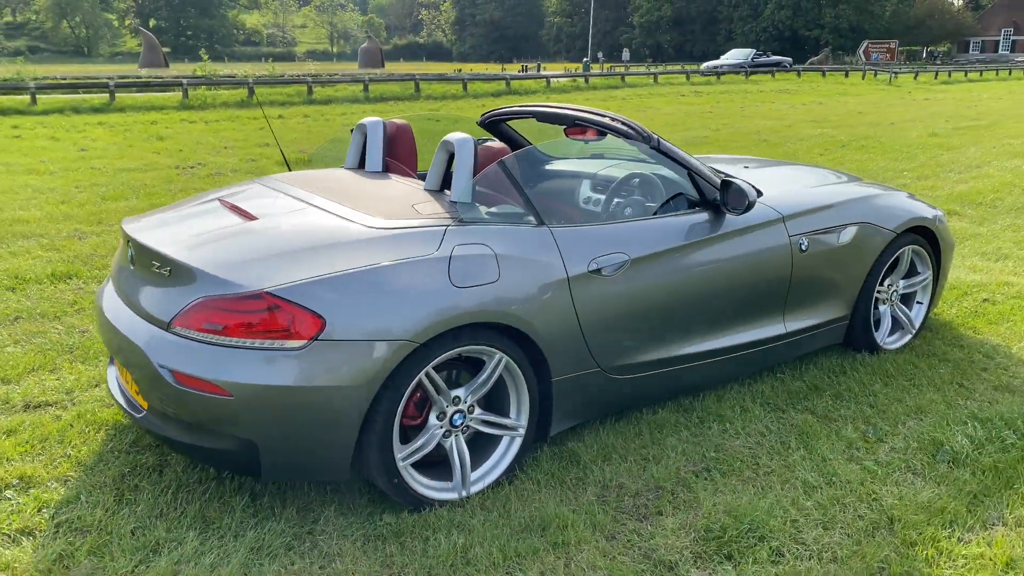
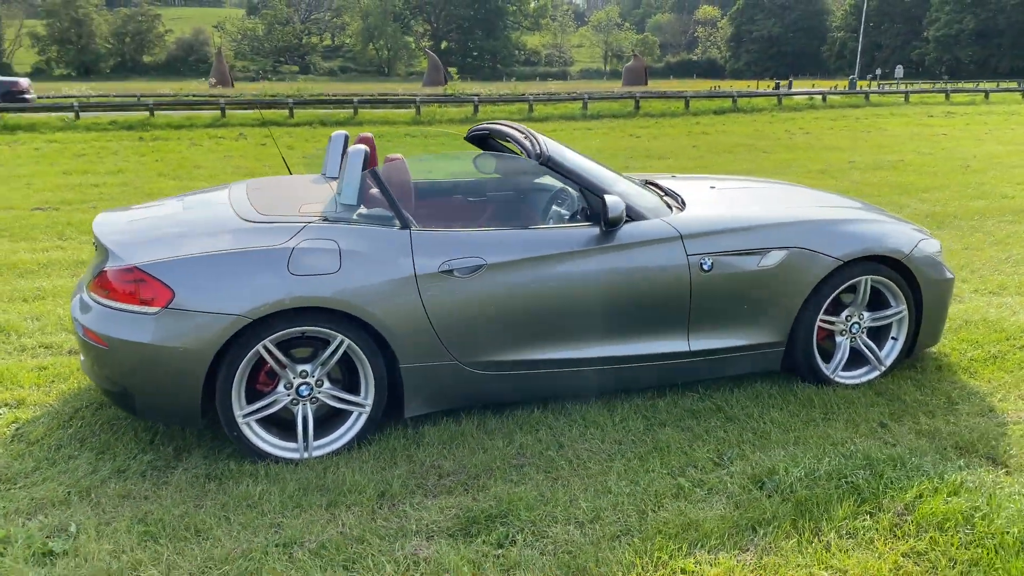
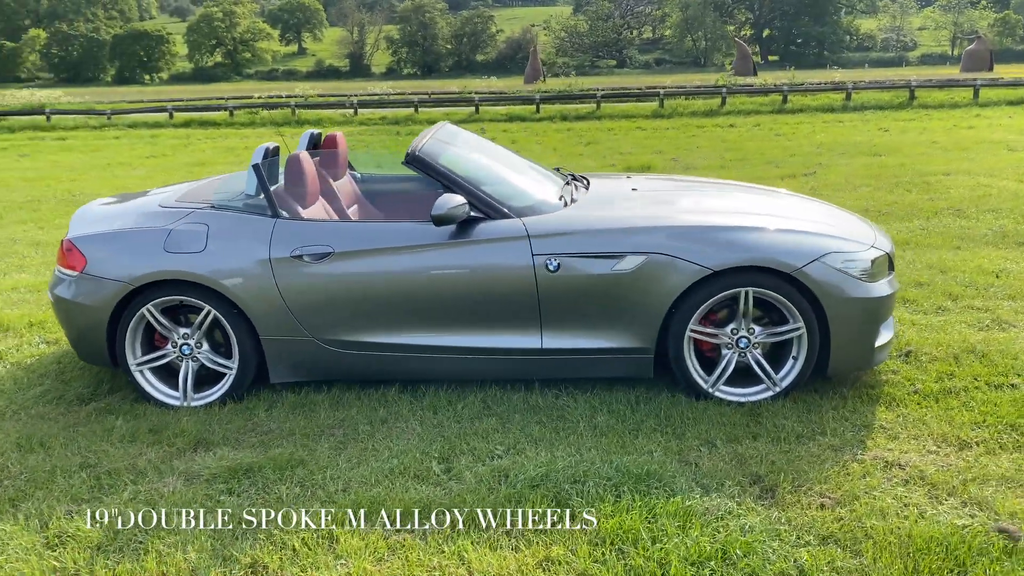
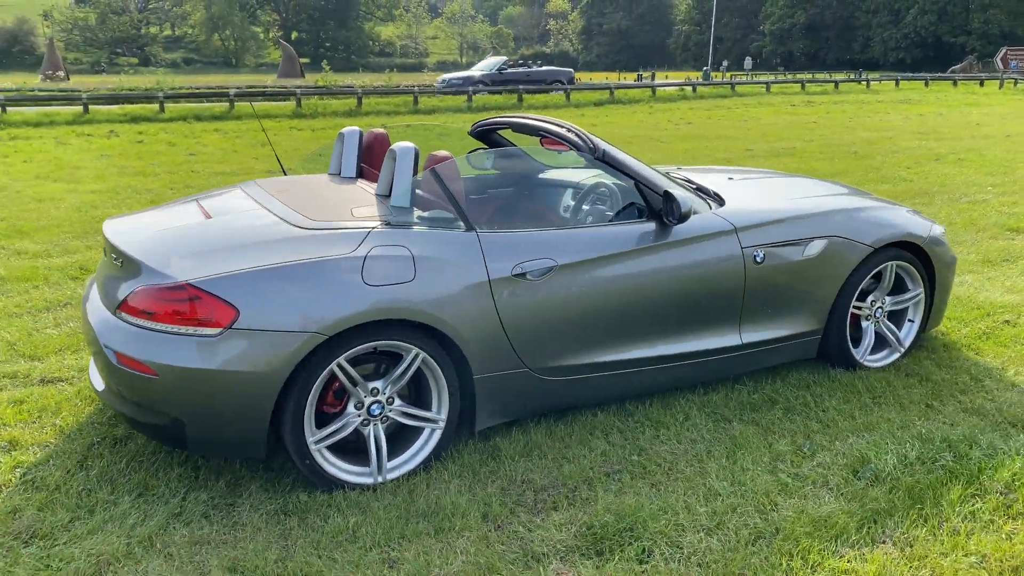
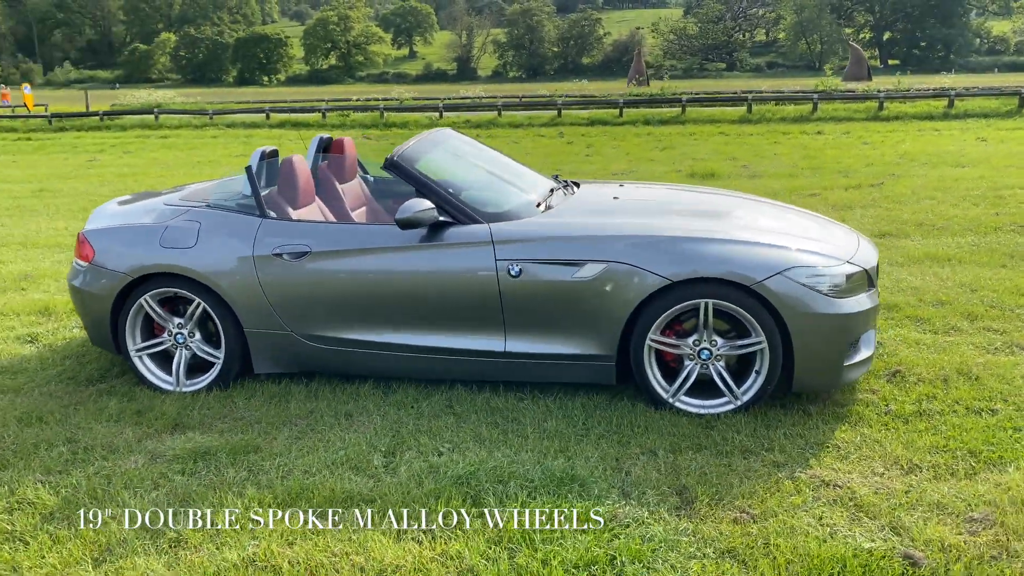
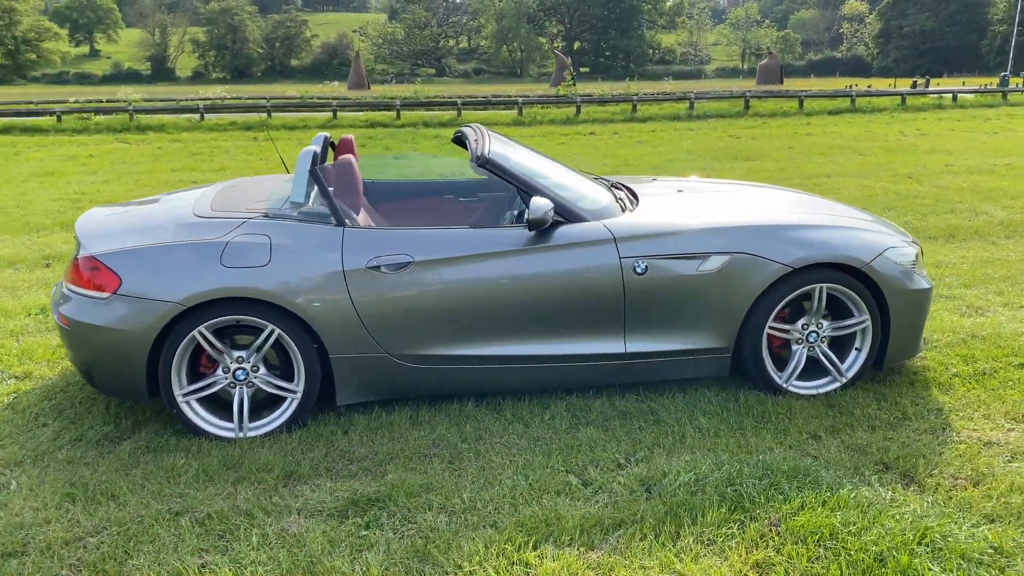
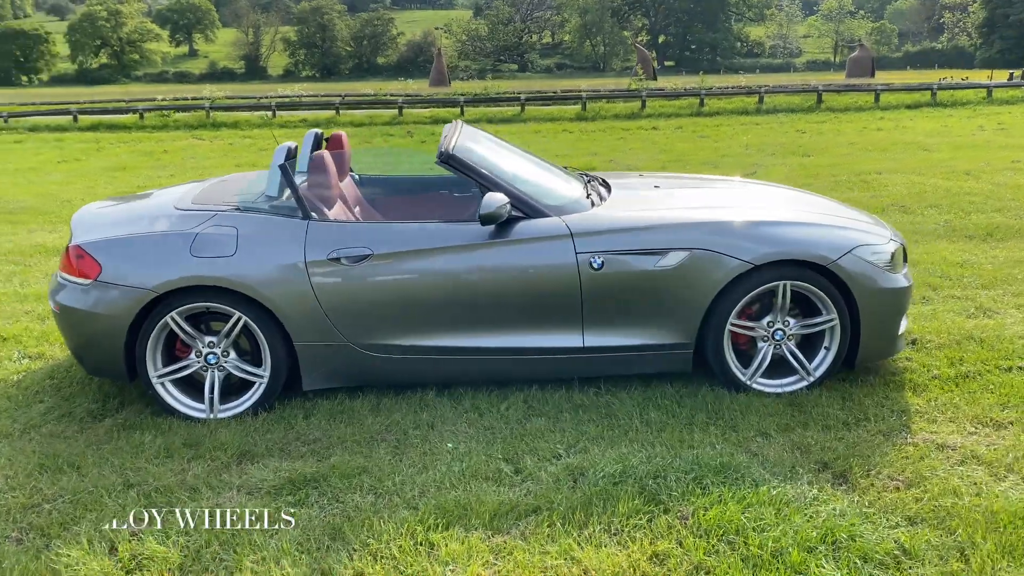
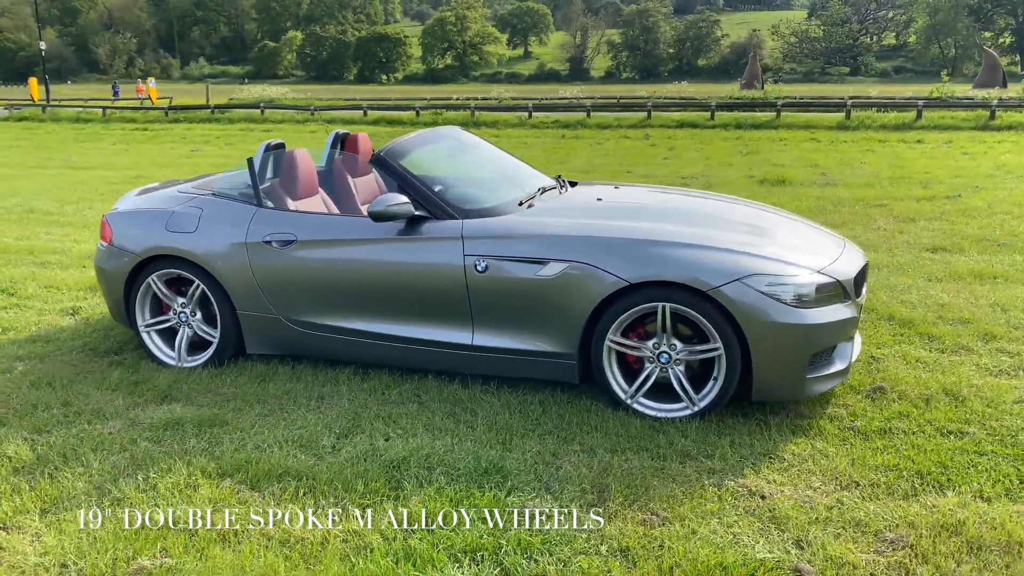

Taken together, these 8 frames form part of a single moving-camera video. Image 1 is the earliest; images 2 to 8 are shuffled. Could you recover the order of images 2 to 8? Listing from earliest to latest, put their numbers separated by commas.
4, 2, 6, 7, 3, 5, 8
